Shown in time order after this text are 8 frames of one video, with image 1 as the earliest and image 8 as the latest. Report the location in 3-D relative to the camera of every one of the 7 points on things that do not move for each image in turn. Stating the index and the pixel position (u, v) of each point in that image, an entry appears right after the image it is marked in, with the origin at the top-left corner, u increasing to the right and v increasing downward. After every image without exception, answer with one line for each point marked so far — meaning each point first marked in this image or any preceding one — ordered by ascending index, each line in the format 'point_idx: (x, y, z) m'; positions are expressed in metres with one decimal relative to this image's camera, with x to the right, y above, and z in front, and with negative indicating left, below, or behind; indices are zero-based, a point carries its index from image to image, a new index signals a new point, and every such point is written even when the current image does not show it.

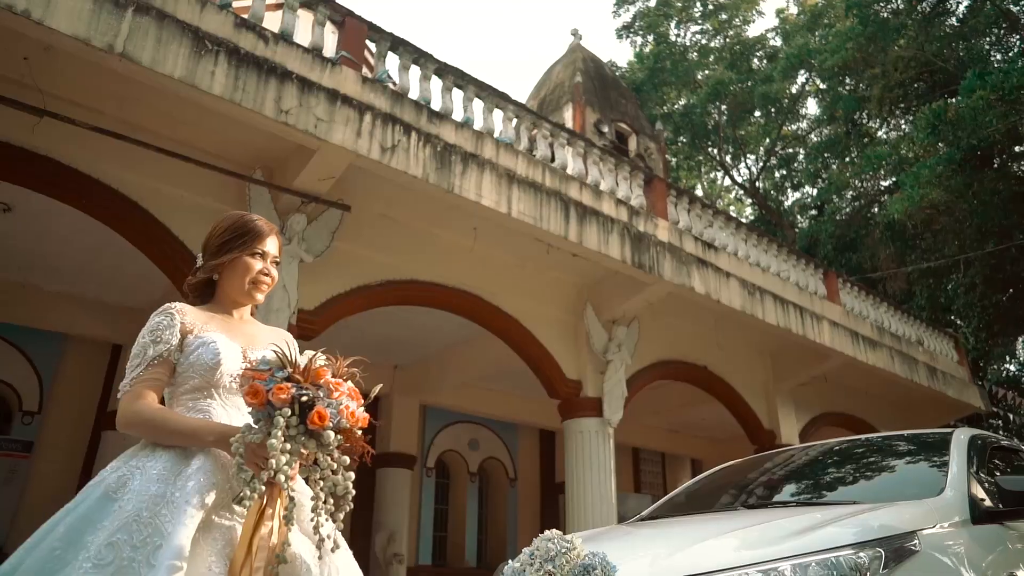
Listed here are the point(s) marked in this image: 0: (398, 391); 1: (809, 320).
0: (-1.5, -1.3, +9.5) m
1: (+3.4, -0.4, +8.7) m
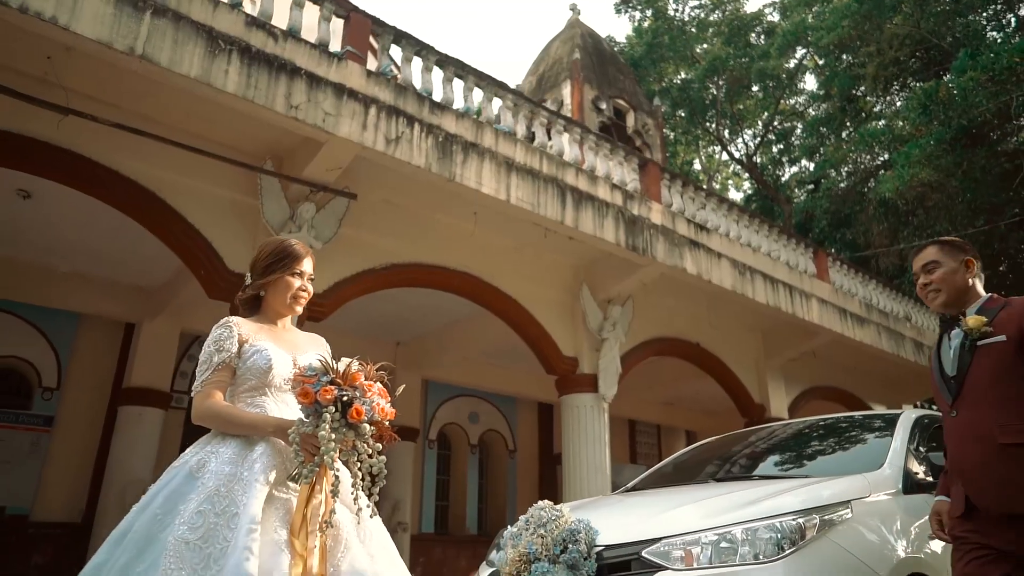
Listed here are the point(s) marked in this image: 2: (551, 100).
0: (-1.5, -1.0, +9.9) m
1: (+3.4, -0.1, +9.0) m
2: (+0.9, +4.4, +17.6) m
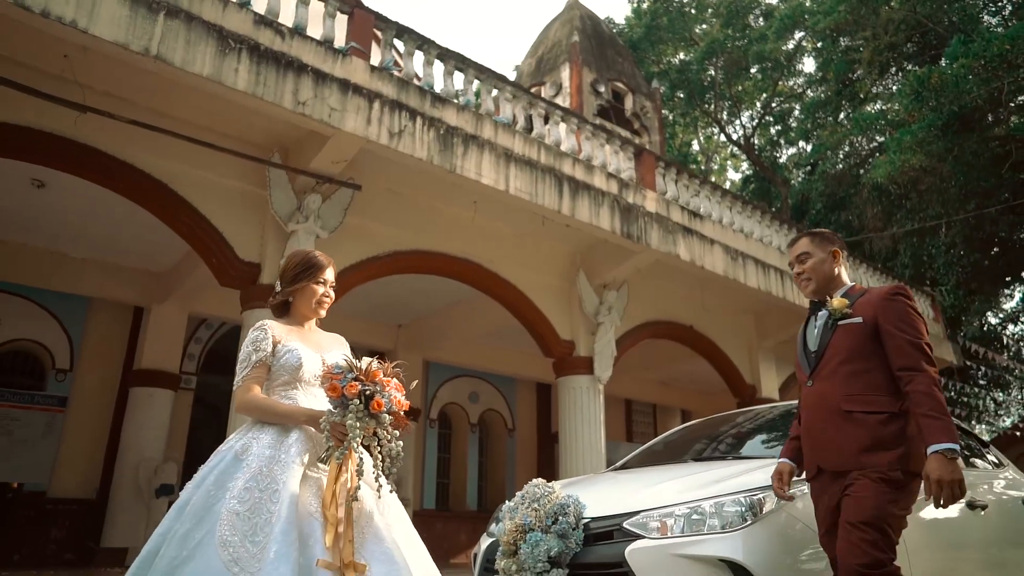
0: (-1.5, -0.8, +10.1) m
1: (+3.4, +0.1, +9.2) m
2: (+0.9, +4.8, +17.7) m
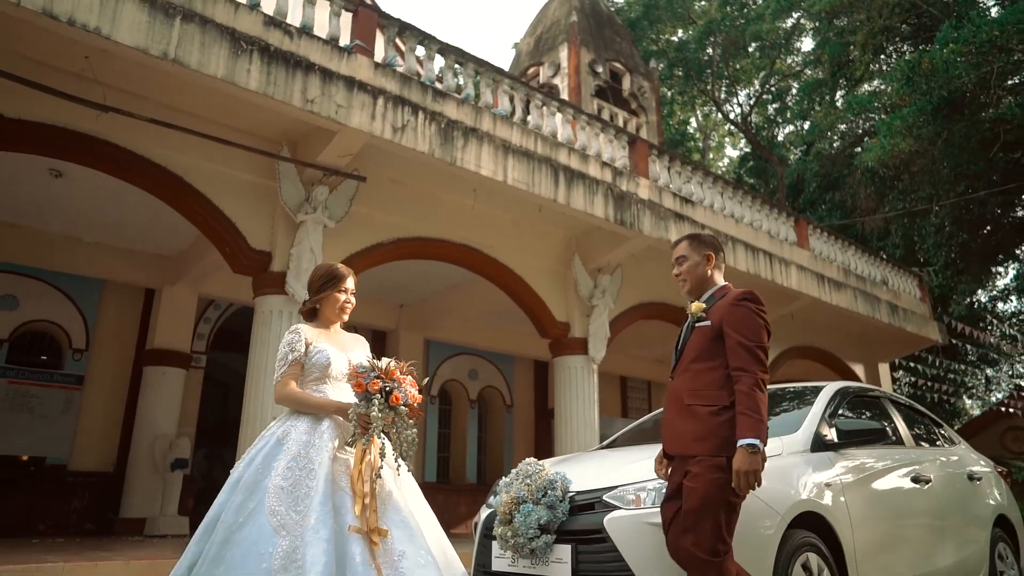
0: (-1.5, -0.5, +10.5) m
1: (+3.3, +0.3, +9.6) m
2: (+0.9, +5.3, +17.9) m
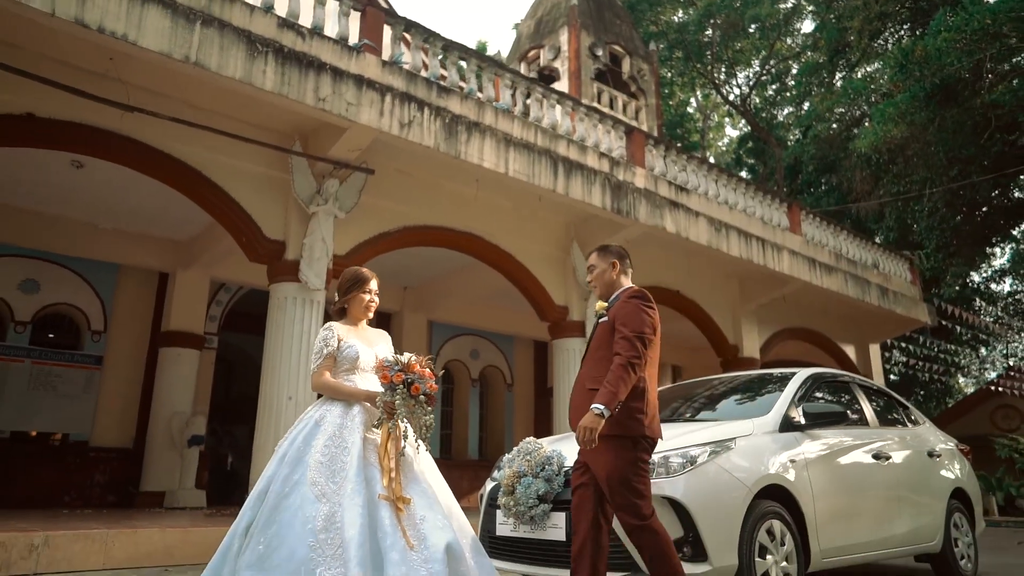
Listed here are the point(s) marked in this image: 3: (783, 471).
0: (-1.5, -0.3, +10.8) m
1: (+3.4, +0.5, +9.9) m
2: (+0.9, +5.7, +18.1) m
3: (+1.2, -0.8, +3.4) m
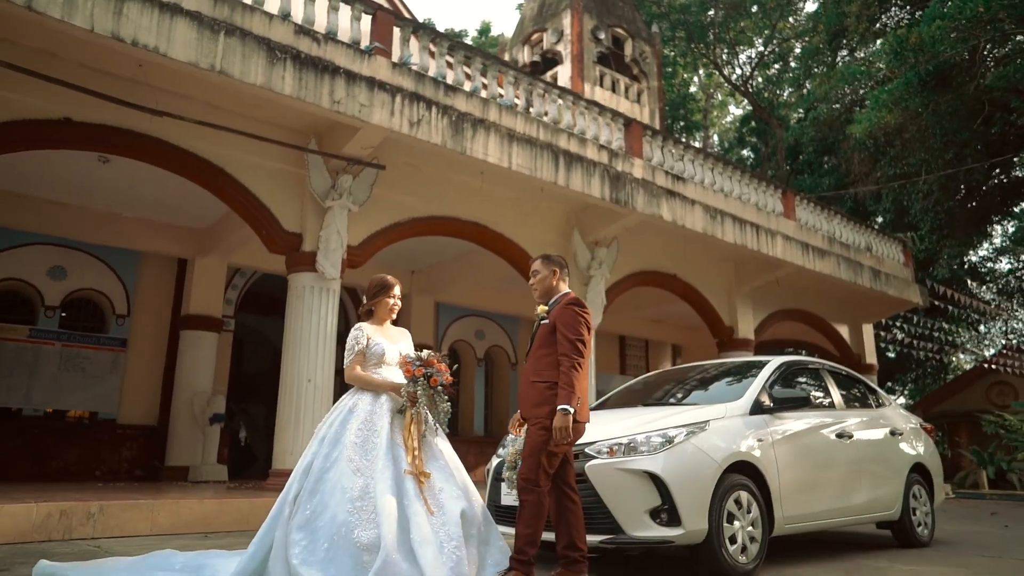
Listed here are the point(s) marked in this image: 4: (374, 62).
0: (-1.4, -0.1, +11.3) m
1: (+3.4, +0.7, +10.3) m
2: (+1.0, +6.2, +18.3) m
3: (+1.2, -0.8, +3.8) m
4: (-1.2, +2.0, +6.7) m
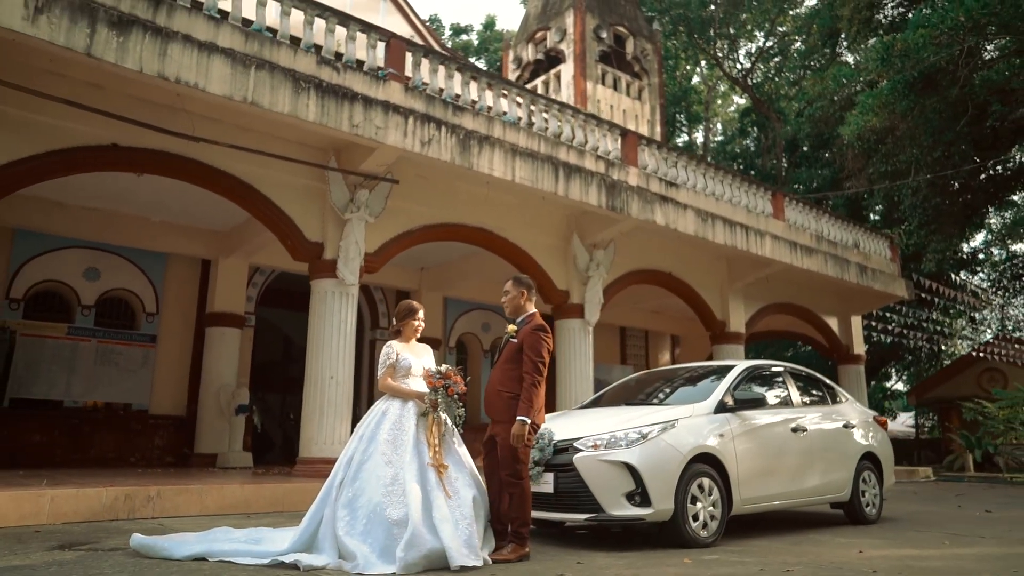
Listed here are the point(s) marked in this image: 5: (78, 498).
0: (-1.4, 0.0, +12.0) m
1: (+3.5, +0.7, +10.9) m
2: (+1.1, +6.4, +18.8) m
3: (+1.2, -0.9, +4.5) m
4: (-1.2, +1.9, +7.3) m
5: (-2.9, -1.4, +5.0) m
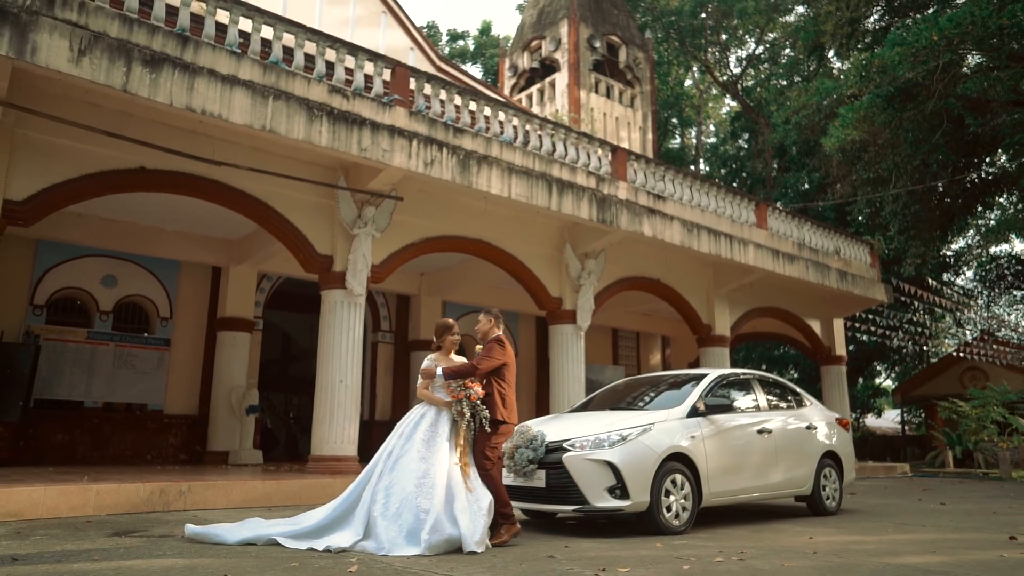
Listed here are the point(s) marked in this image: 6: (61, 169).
0: (-1.4, -0.1, +12.5) m
1: (+3.4, +0.6, +11.5) m
2: (+1.0, +6.3, +19.4) m
3: (+1.2, -1.0, +5.1) m
4: (-1.2, +1.8, +7.9) m
5: (-2.9, -1.5, +5.6) m
6: (-4.0, +1.1, +6.8) m
